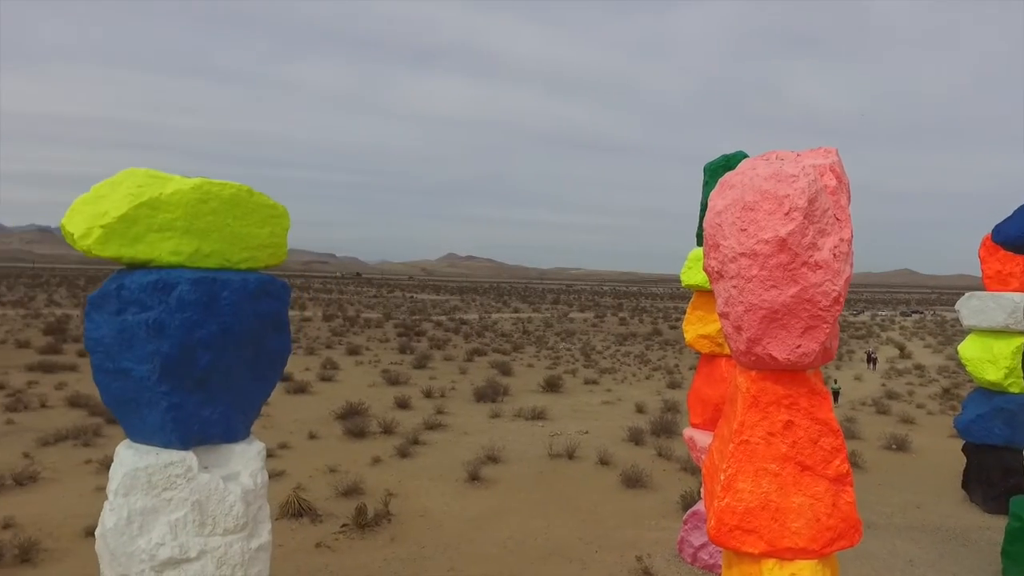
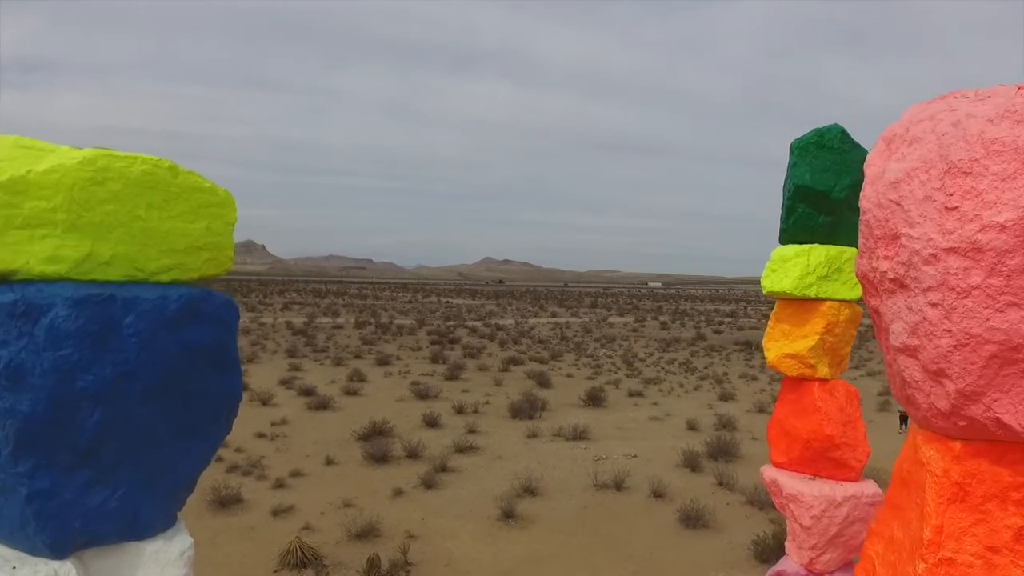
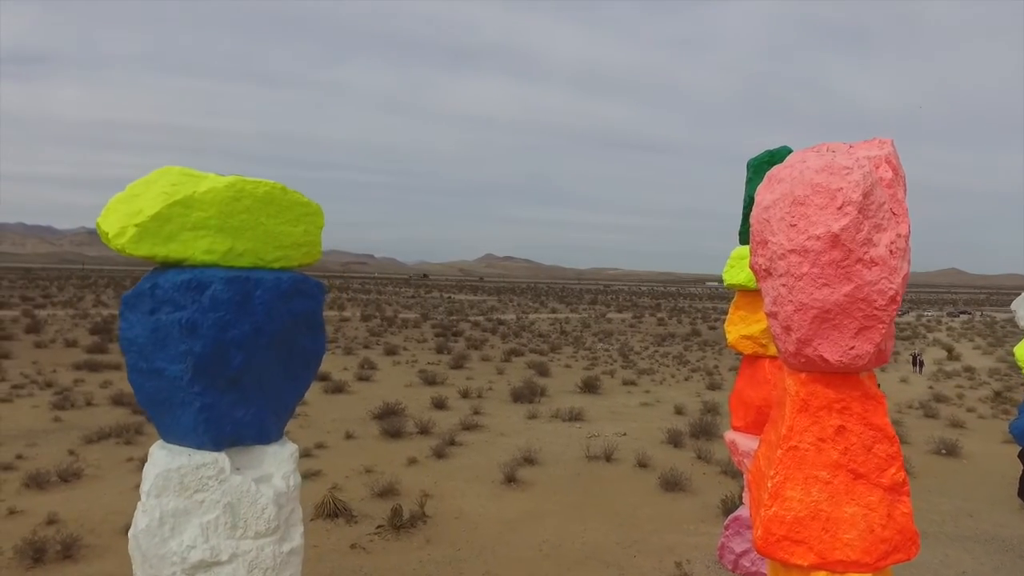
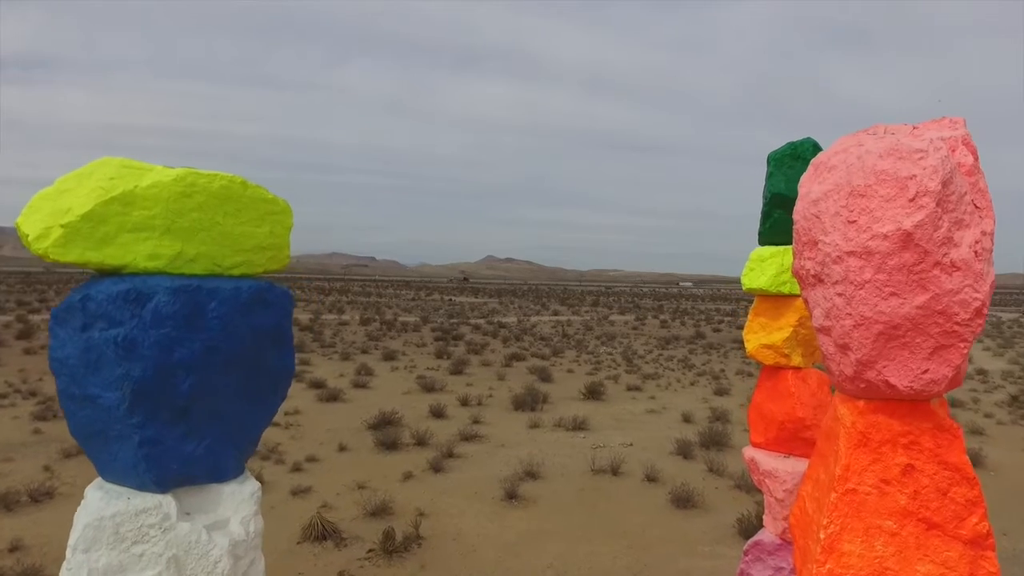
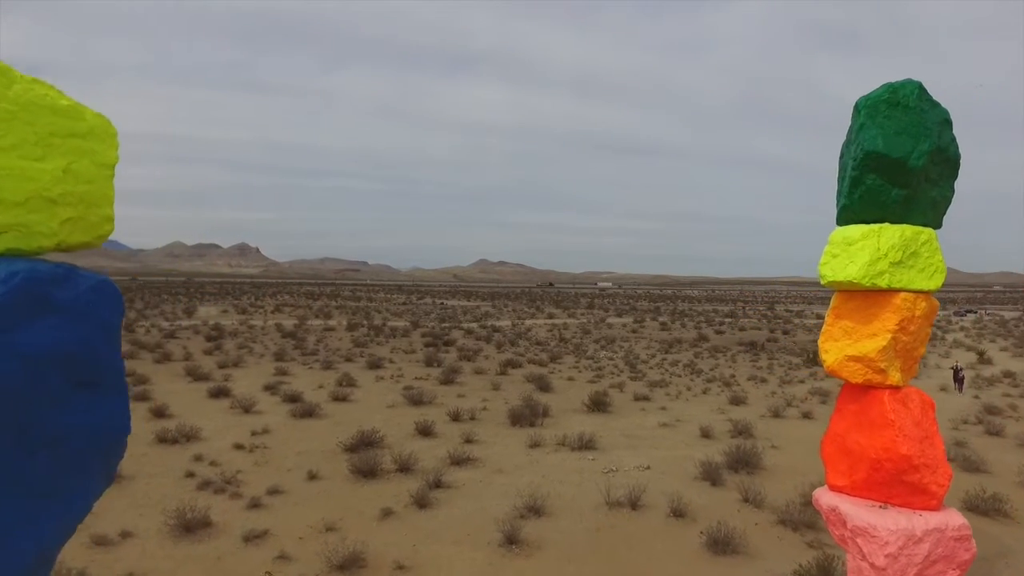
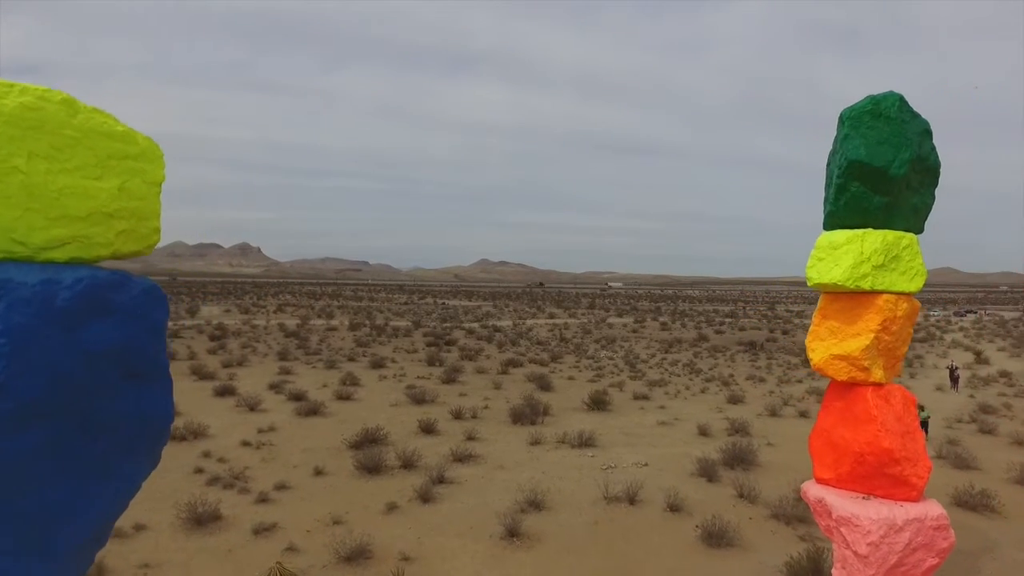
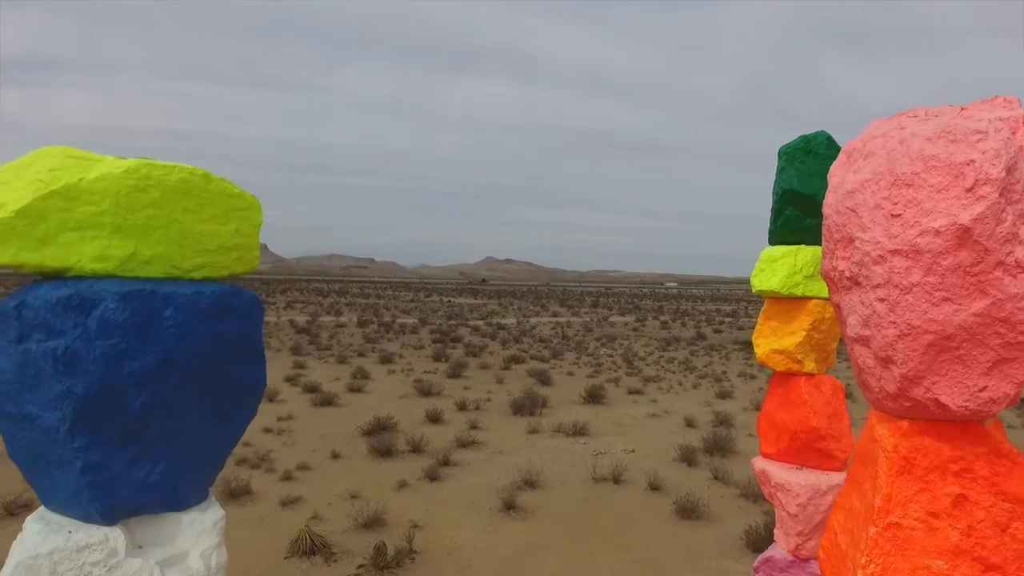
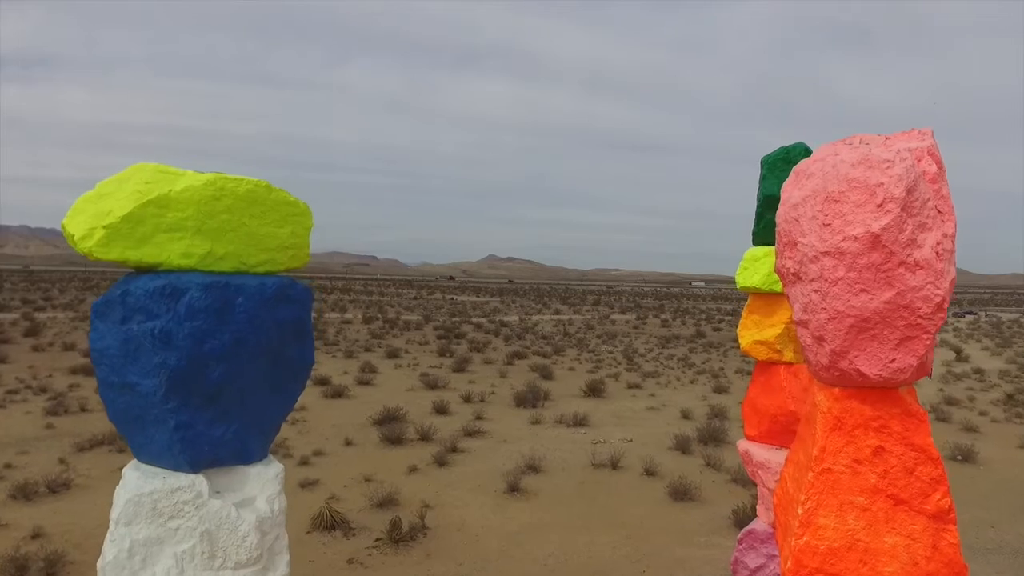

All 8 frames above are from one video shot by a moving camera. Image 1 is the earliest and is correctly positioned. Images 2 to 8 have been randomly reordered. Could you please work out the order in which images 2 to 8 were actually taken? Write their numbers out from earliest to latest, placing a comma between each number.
3, 8, 4, 7, 2, 6, 5
